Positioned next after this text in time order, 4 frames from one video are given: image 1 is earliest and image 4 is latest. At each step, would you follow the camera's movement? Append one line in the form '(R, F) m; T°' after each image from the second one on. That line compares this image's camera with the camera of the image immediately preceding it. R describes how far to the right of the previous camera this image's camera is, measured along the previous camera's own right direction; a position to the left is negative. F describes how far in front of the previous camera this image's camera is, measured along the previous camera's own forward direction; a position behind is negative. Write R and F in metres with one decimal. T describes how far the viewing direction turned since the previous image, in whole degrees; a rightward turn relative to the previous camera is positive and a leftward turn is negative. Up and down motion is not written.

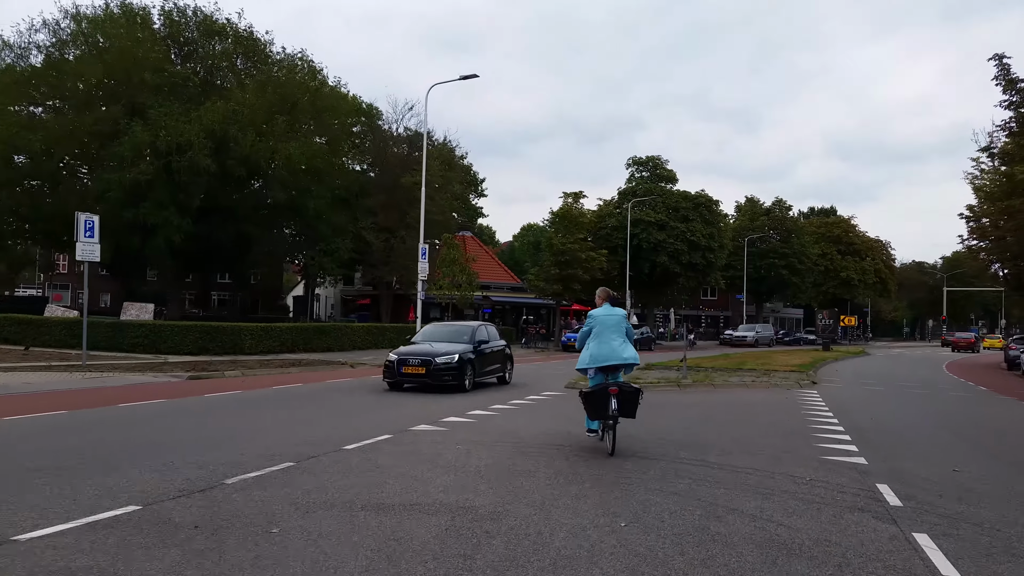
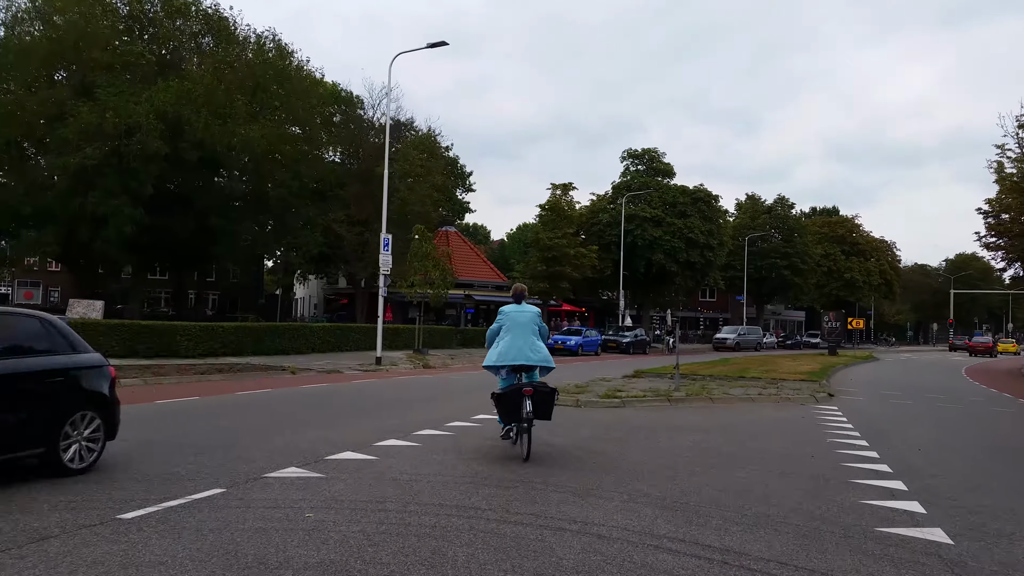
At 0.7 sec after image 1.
(+0.7, +2.8) m; 0°
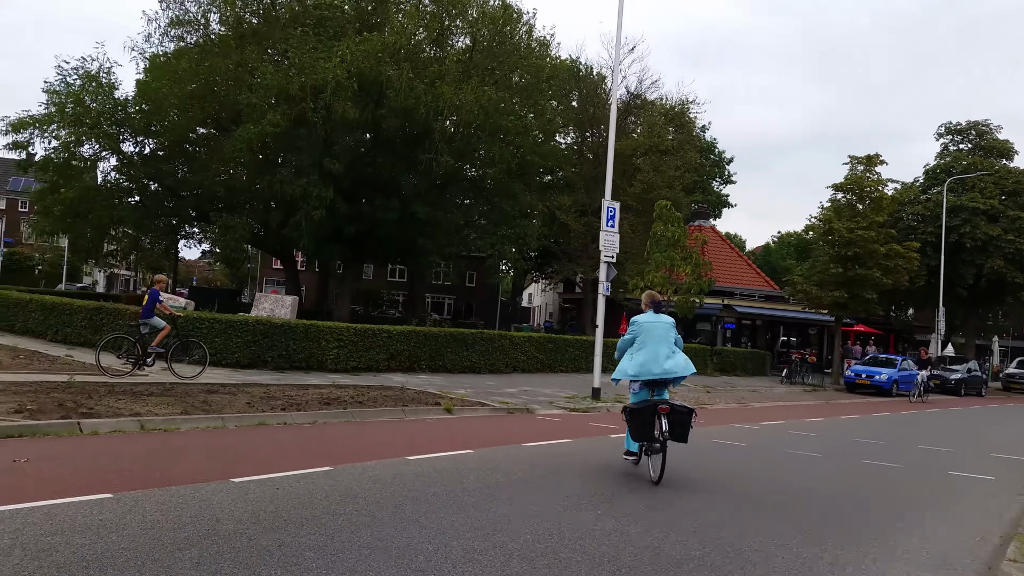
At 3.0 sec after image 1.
(-0.8, +7.8) m; -17°
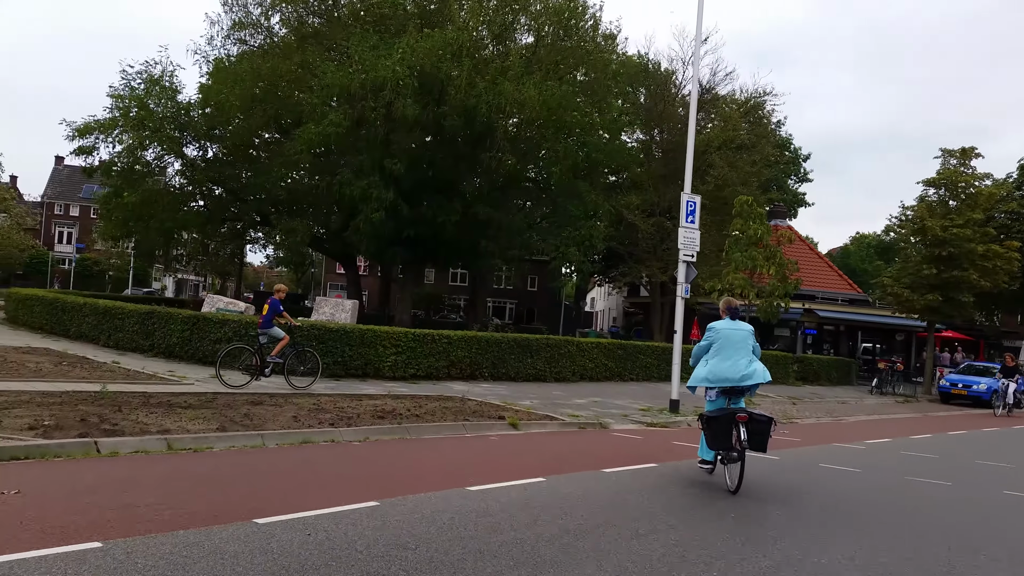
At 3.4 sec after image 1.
(-0.1, +1.1) m; -4°
